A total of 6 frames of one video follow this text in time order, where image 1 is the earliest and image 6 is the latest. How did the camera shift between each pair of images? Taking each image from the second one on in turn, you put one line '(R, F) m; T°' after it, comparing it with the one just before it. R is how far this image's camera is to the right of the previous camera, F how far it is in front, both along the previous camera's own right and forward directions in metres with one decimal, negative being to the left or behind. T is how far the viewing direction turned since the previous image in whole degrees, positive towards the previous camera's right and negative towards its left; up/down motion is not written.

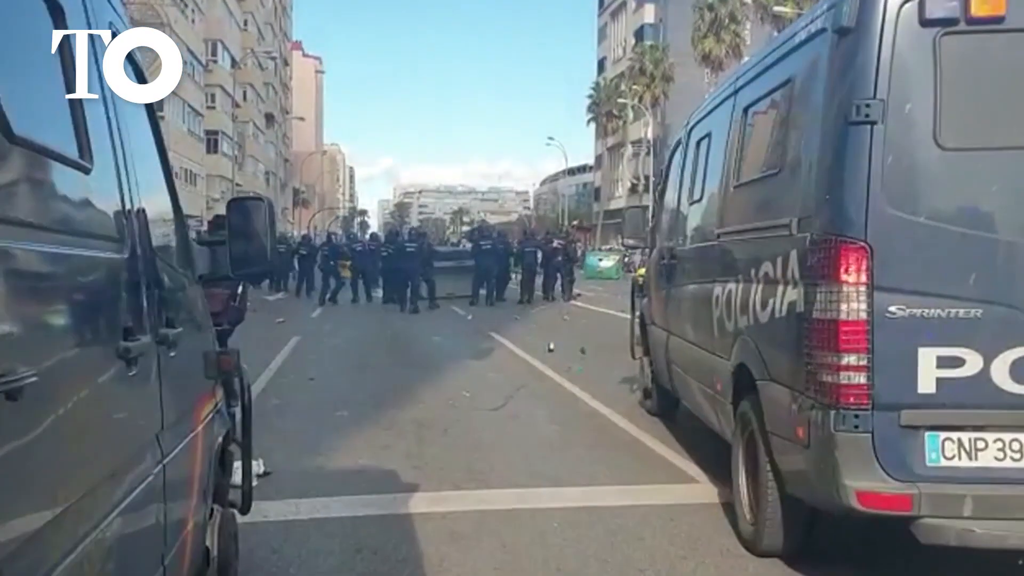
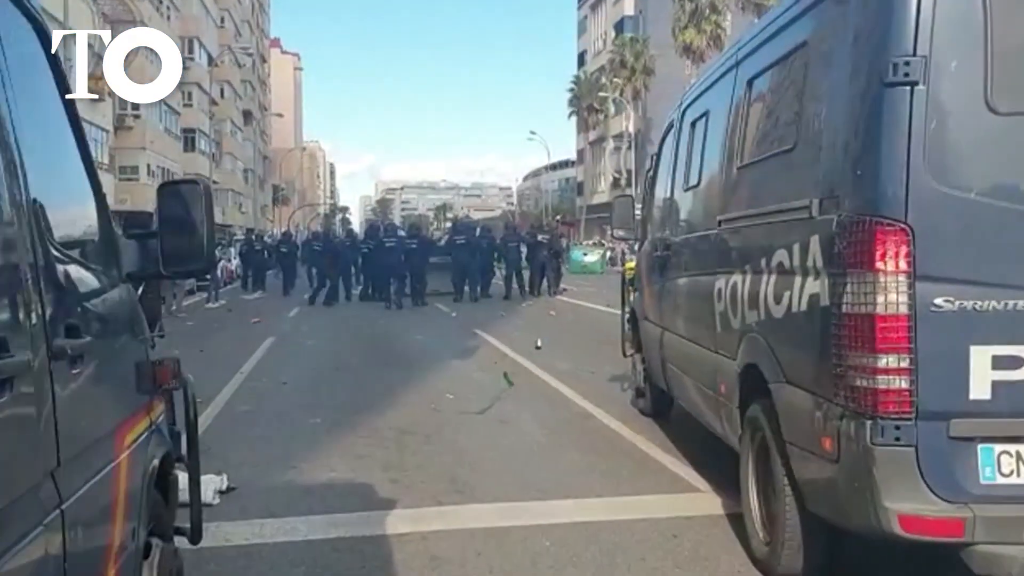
(0.0, +0.6) m; +1°
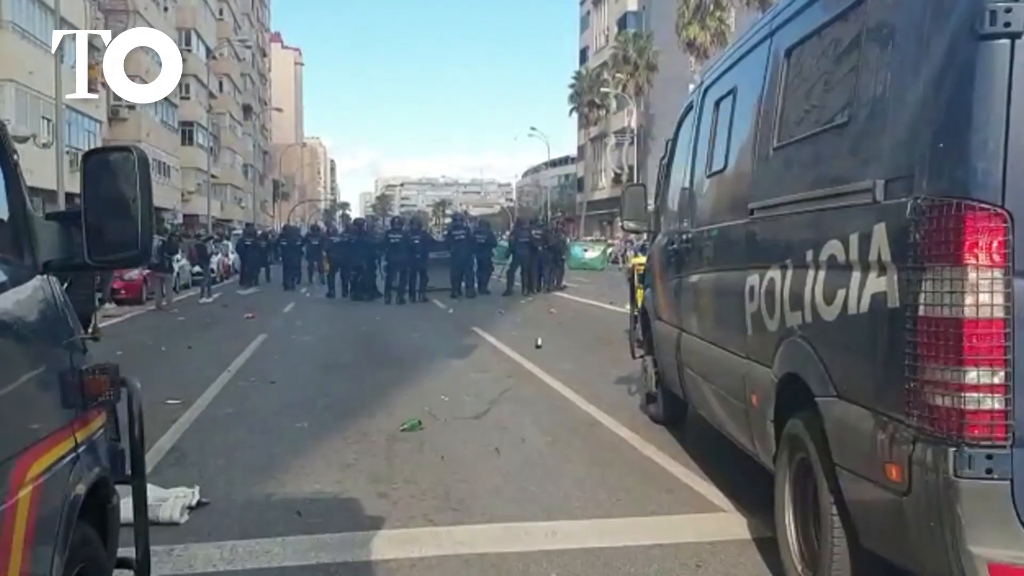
(0.0, +0.7) m; 0°
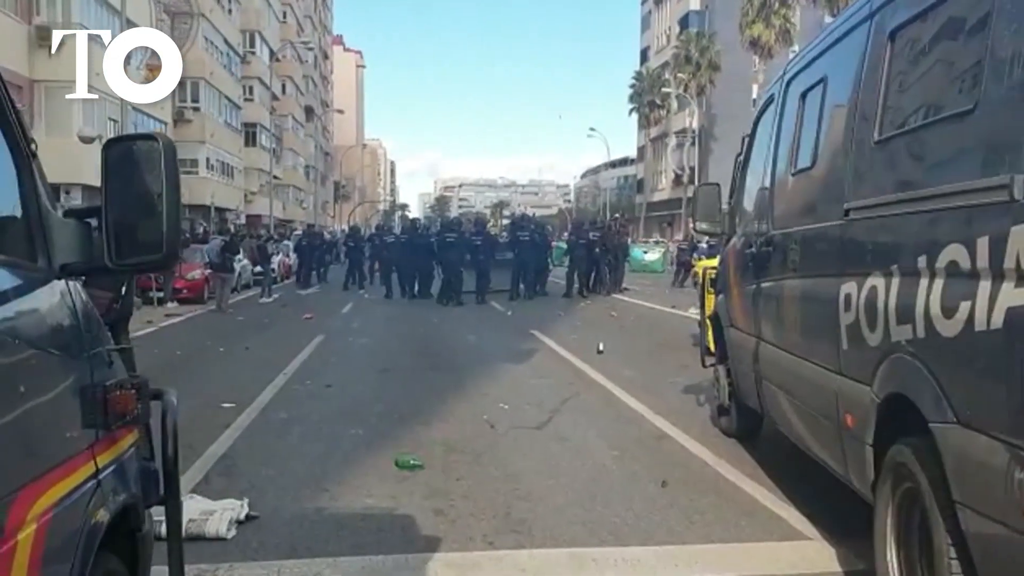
(-0.1, +0.4) m; -3°
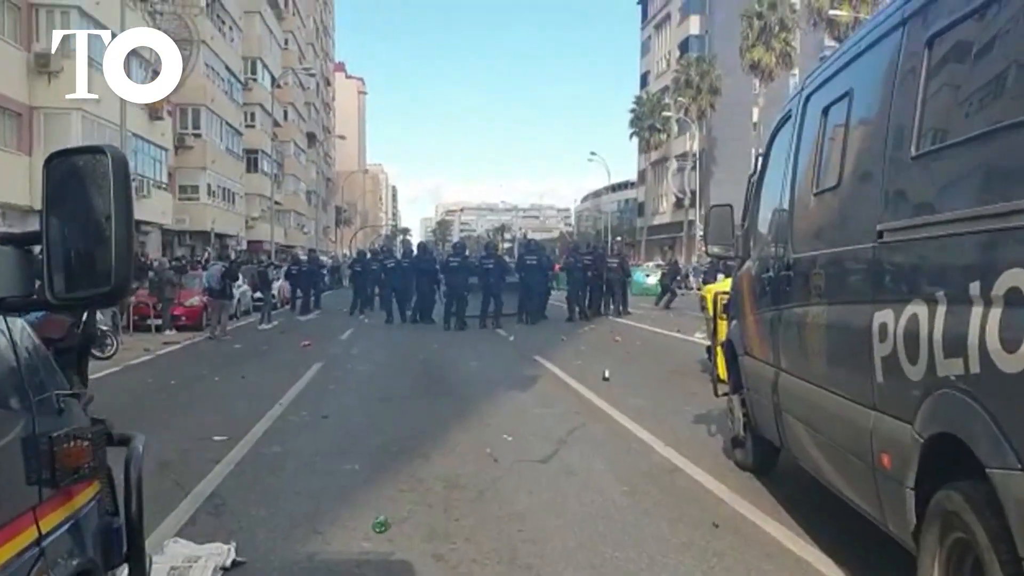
(0.0, +0.4) m; 0°
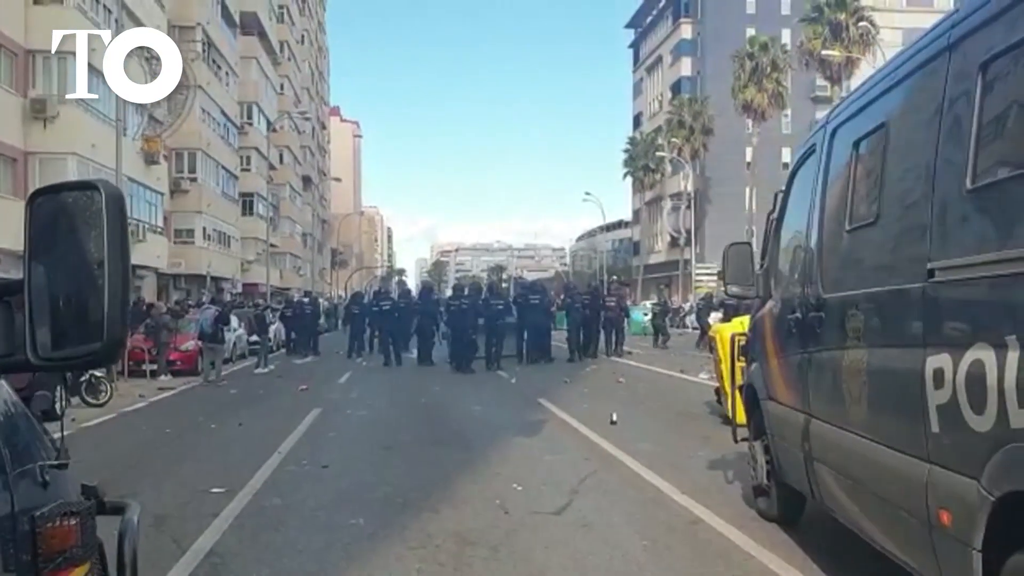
(-0.1, +0.3) m; 0°
